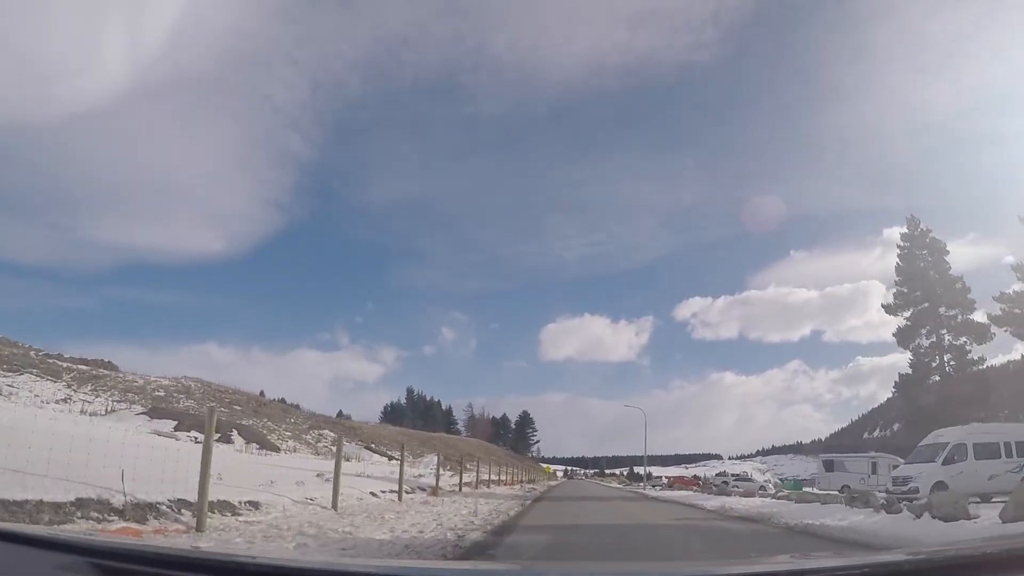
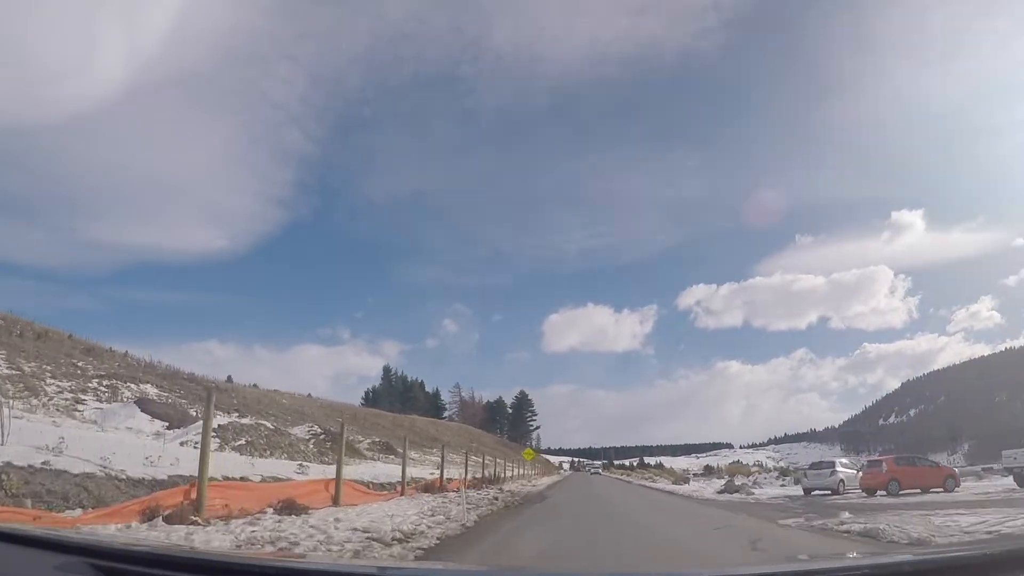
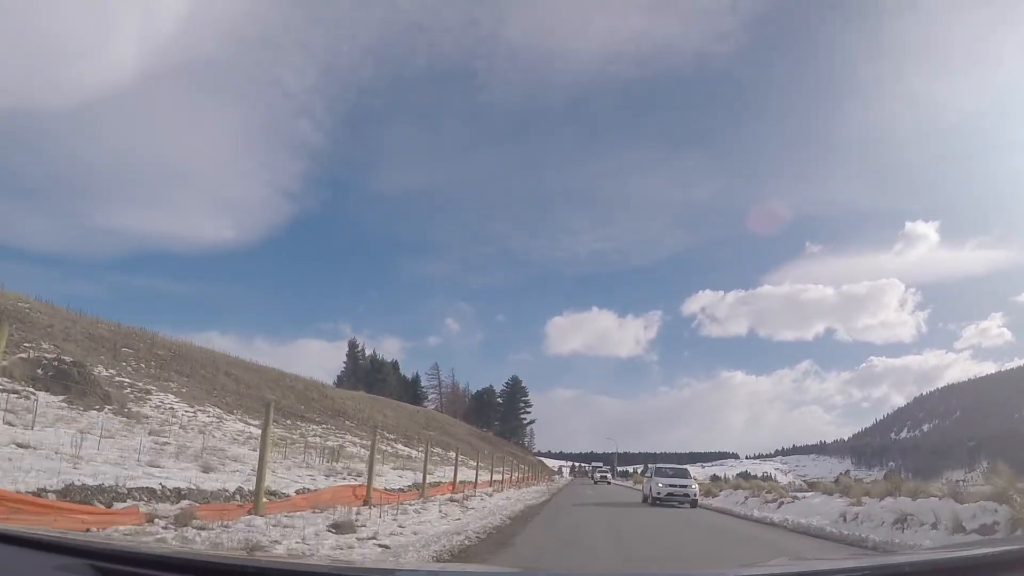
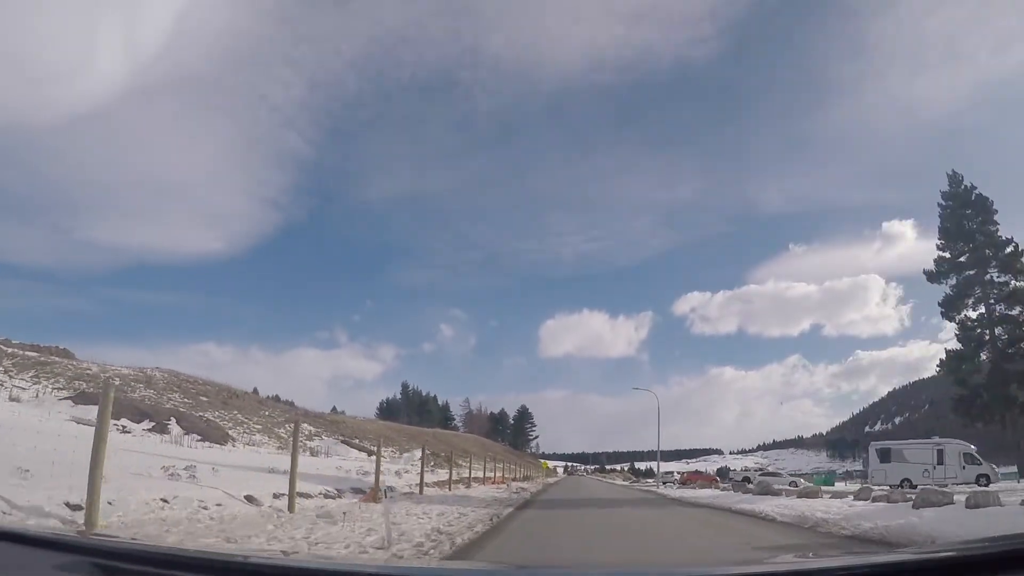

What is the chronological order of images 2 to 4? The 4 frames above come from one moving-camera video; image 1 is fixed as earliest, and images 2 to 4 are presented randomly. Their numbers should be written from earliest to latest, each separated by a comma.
4, 2, 3
